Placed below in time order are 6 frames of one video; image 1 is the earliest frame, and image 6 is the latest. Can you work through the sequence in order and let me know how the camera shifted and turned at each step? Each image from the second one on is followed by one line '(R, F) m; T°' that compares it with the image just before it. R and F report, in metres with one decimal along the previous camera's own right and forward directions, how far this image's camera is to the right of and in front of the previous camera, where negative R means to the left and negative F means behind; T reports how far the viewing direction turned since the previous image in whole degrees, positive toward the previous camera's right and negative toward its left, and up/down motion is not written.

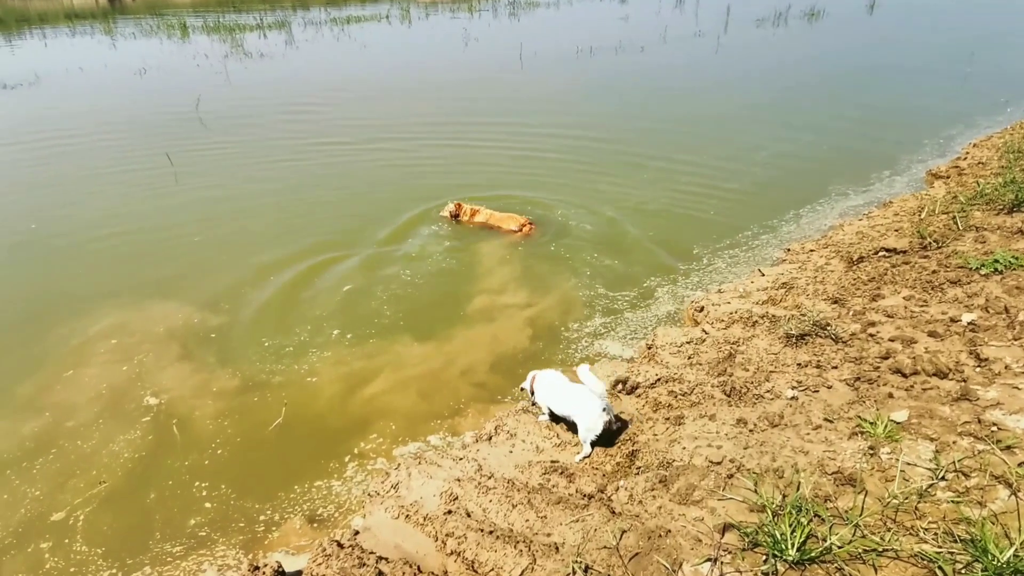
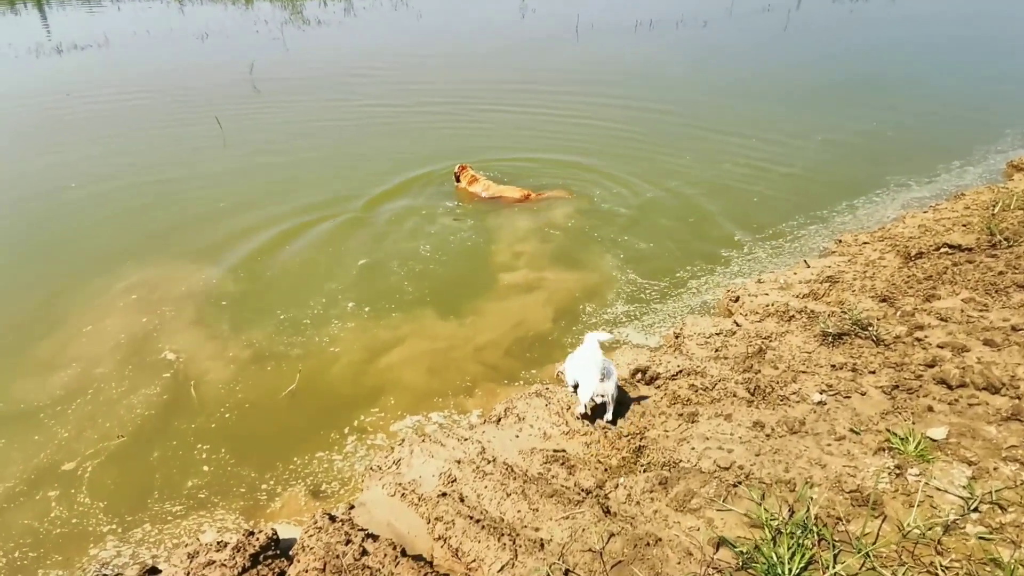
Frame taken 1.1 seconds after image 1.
(+0.3, +0.3) m; -5°
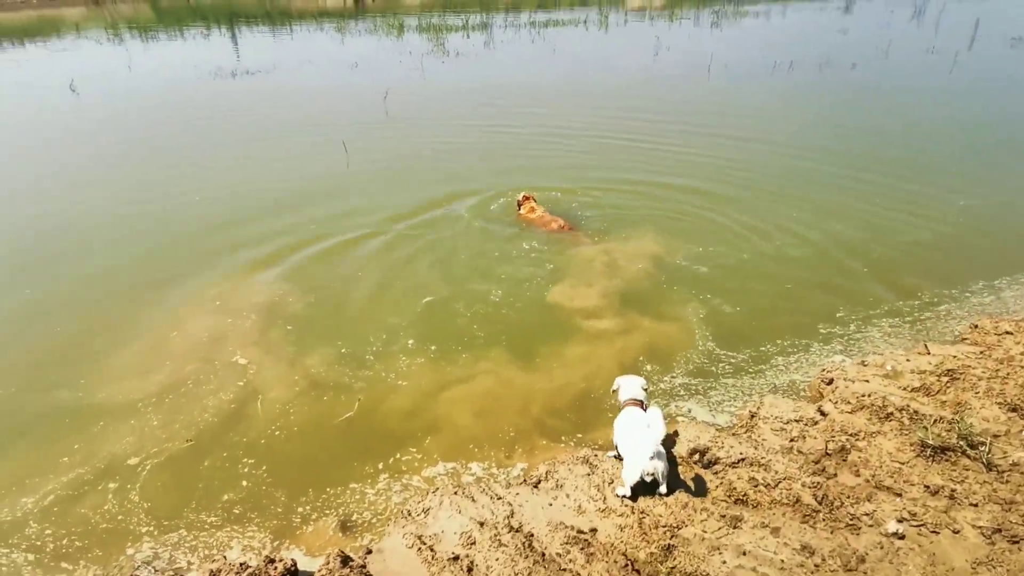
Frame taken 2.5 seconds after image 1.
(+0.6, +0.3) m; -11°
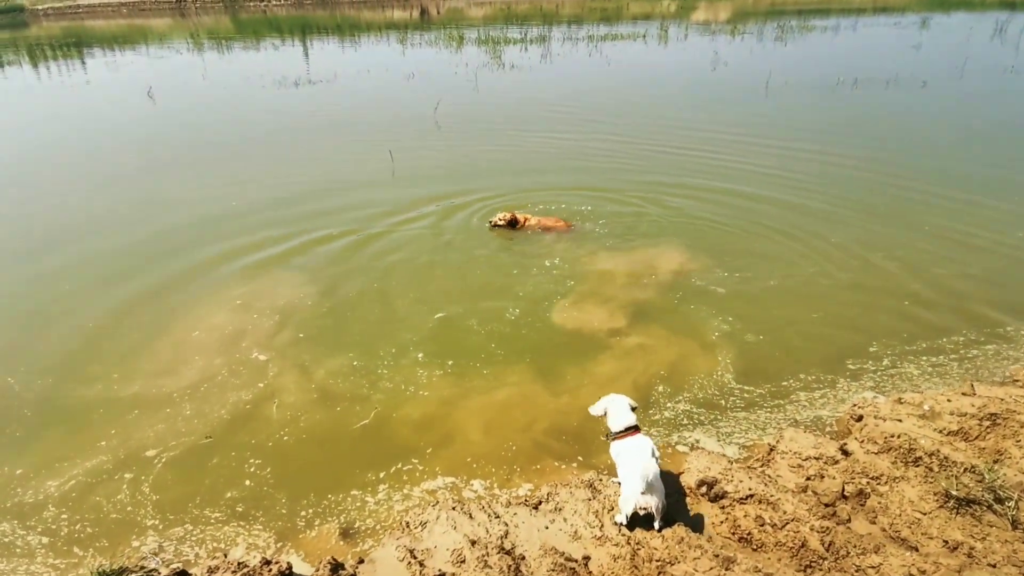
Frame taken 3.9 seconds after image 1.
(+0.4, +0.1) m; -5°
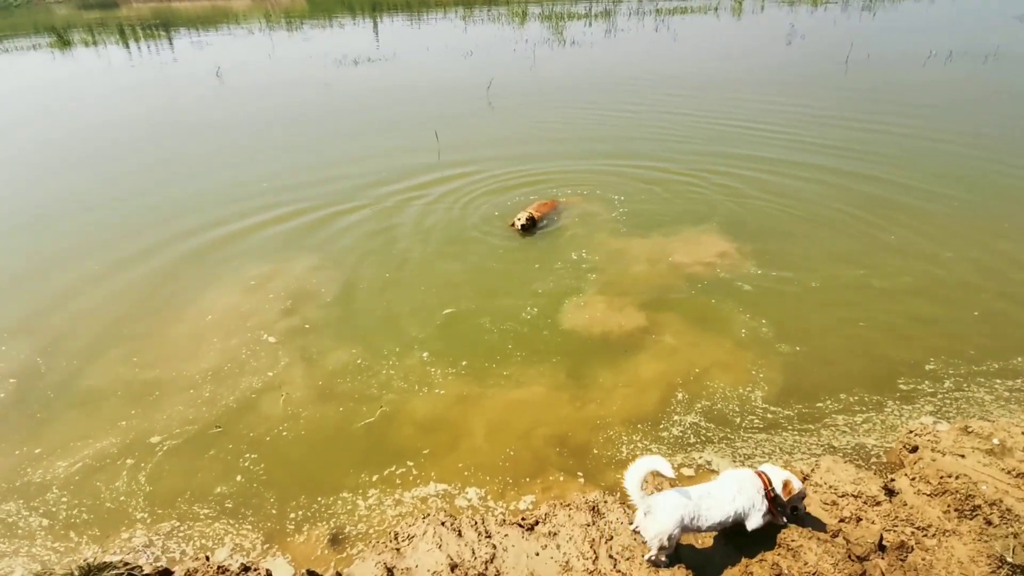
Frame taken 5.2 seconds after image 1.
(+0.5, +0.5) m; -6°
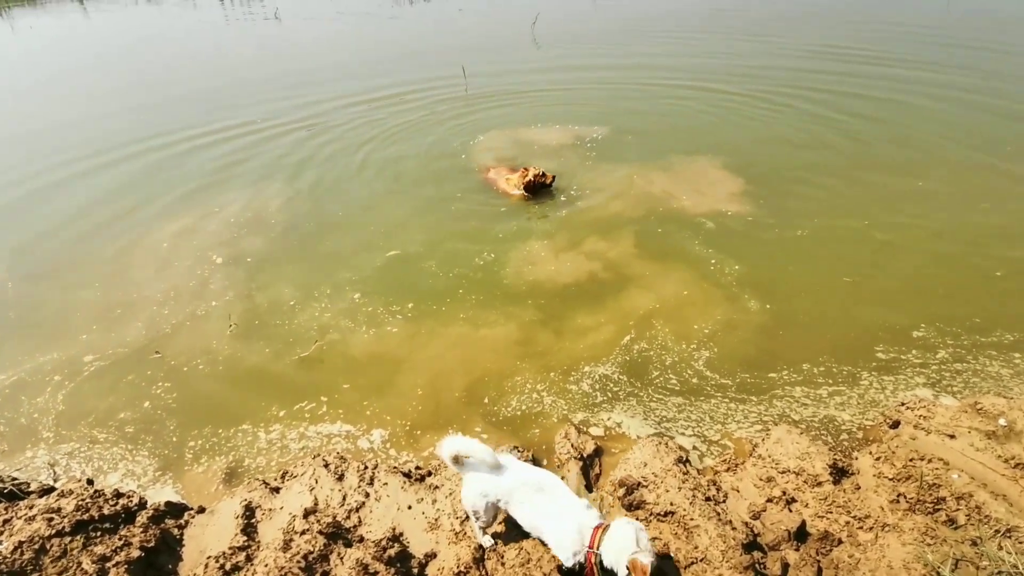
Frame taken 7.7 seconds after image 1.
(+1.4, +0.8) m; -7°
